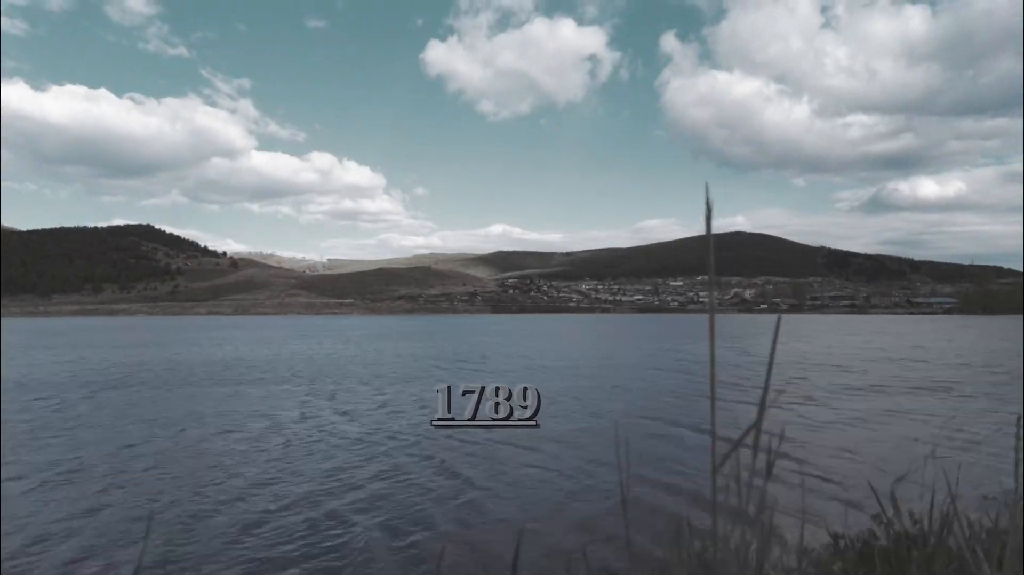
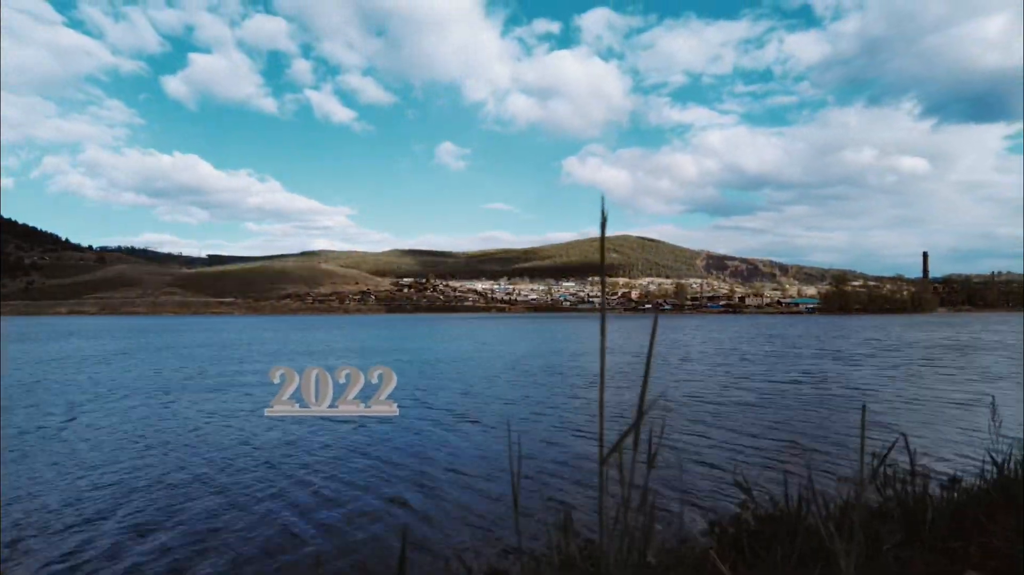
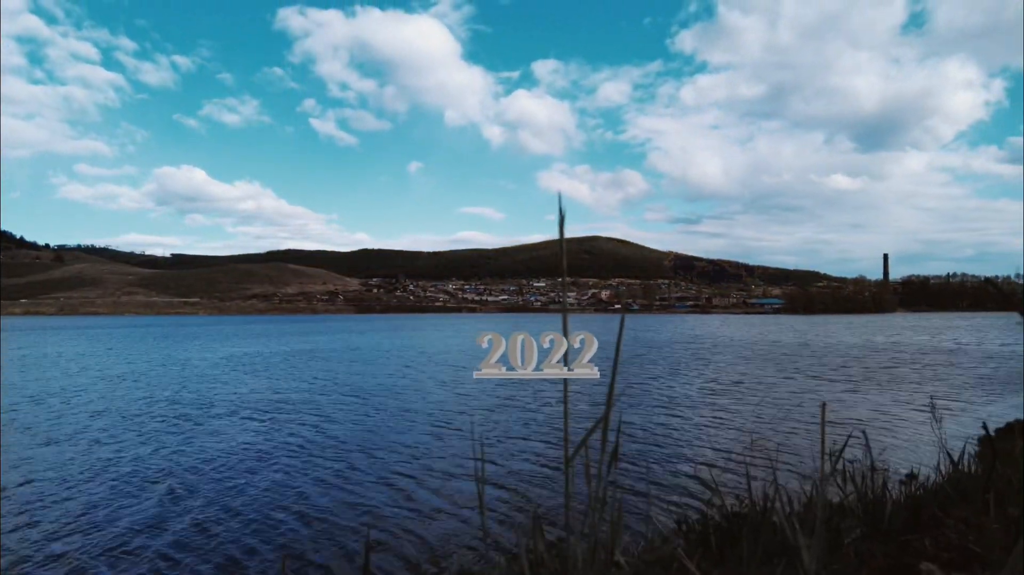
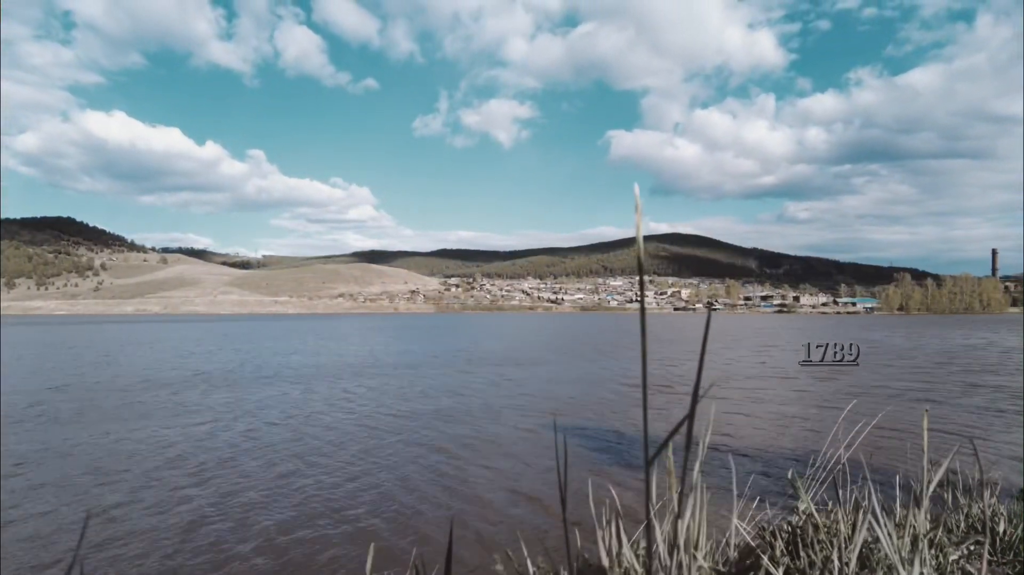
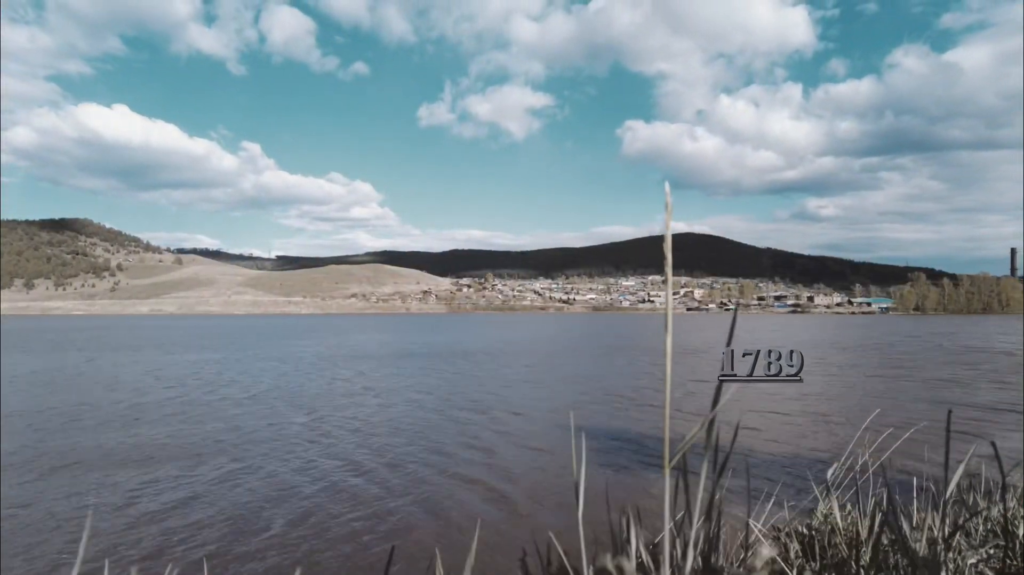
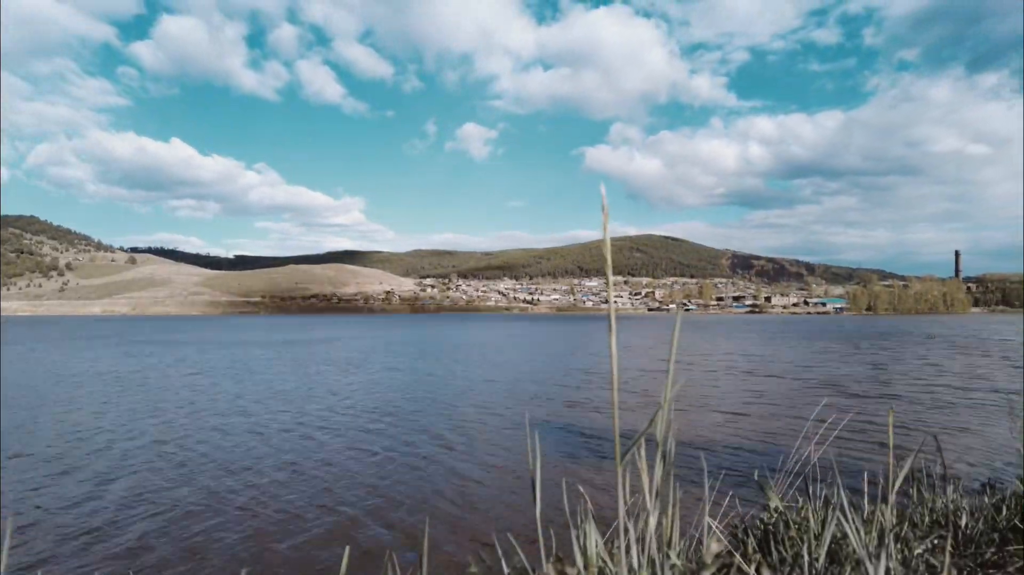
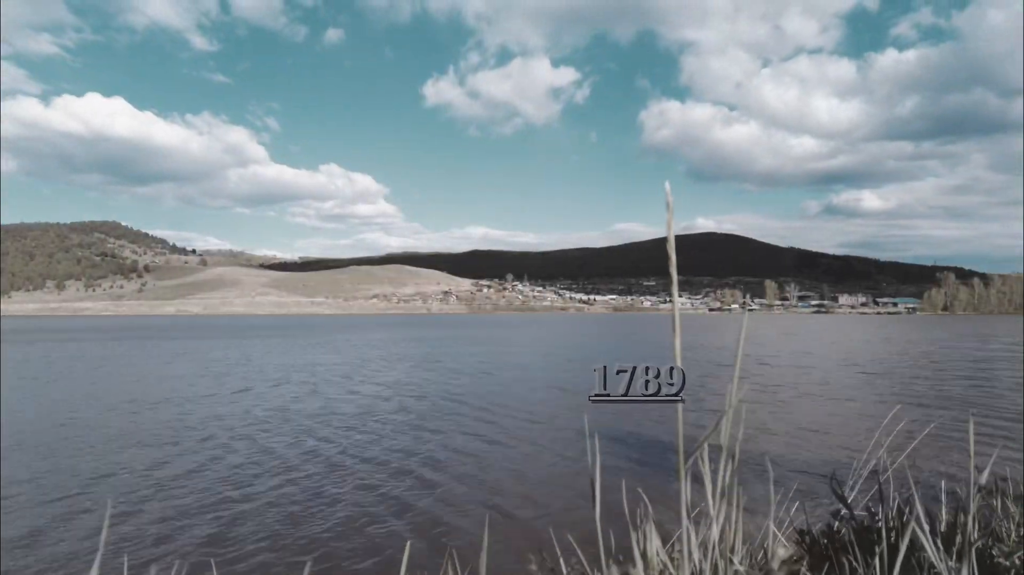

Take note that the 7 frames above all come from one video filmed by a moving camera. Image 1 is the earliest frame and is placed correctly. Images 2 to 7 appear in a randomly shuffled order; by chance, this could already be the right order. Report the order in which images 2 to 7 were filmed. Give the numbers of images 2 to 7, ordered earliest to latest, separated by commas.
7, 5, 4, 6, 2, 3
